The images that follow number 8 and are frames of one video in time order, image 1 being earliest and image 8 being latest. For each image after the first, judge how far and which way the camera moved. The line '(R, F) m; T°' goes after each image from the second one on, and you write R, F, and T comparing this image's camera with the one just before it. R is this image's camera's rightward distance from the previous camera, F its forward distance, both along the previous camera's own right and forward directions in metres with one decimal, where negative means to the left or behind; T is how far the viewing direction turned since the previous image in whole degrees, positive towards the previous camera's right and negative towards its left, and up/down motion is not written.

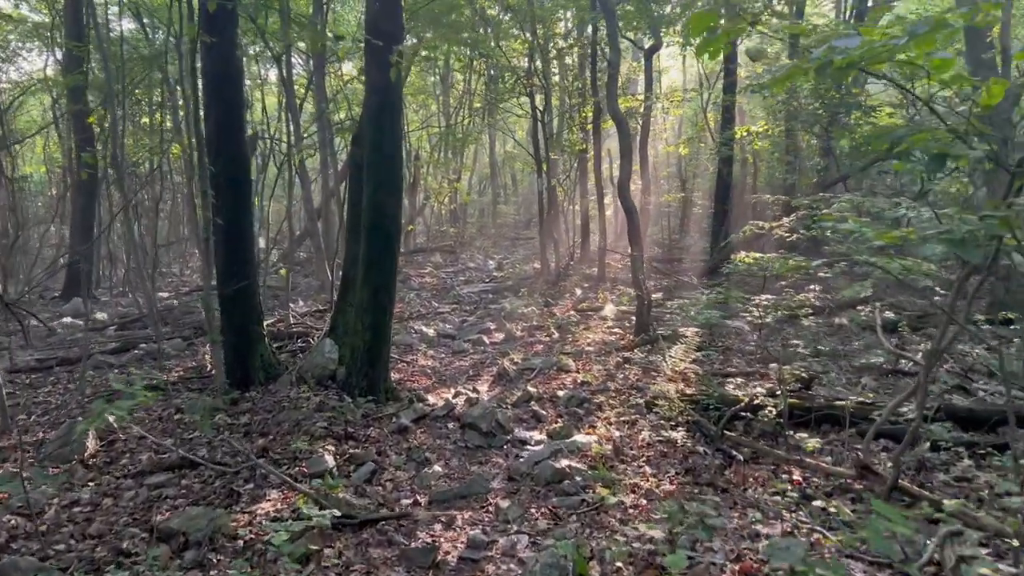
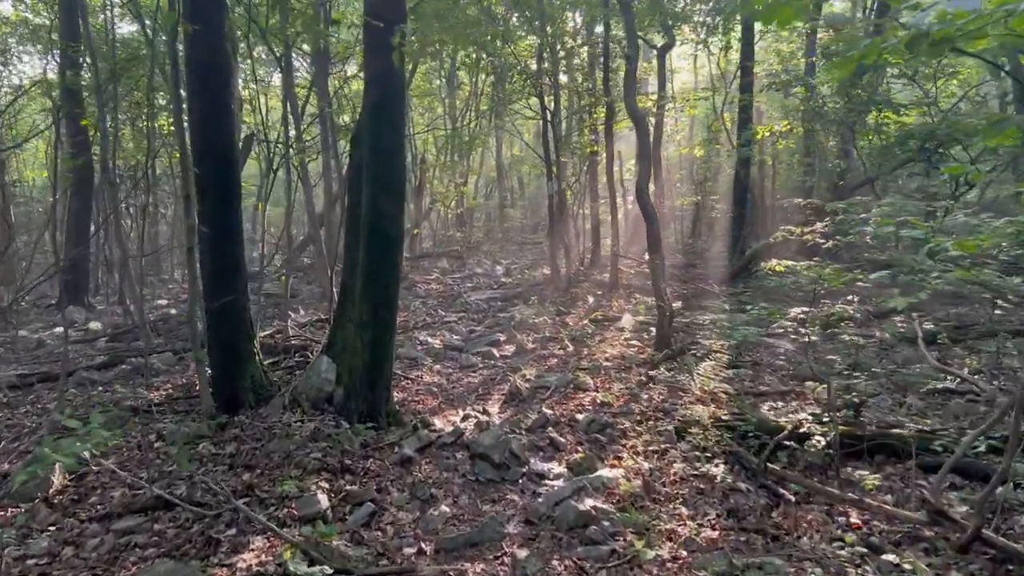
(-0.1, +0.6) m; 0°
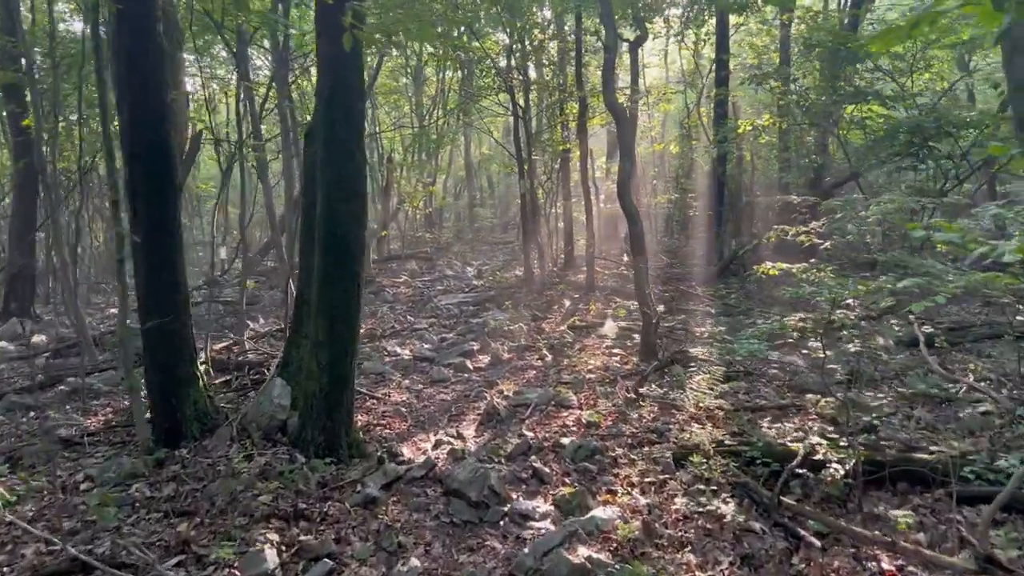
(0.0, +0.6) m; +2°
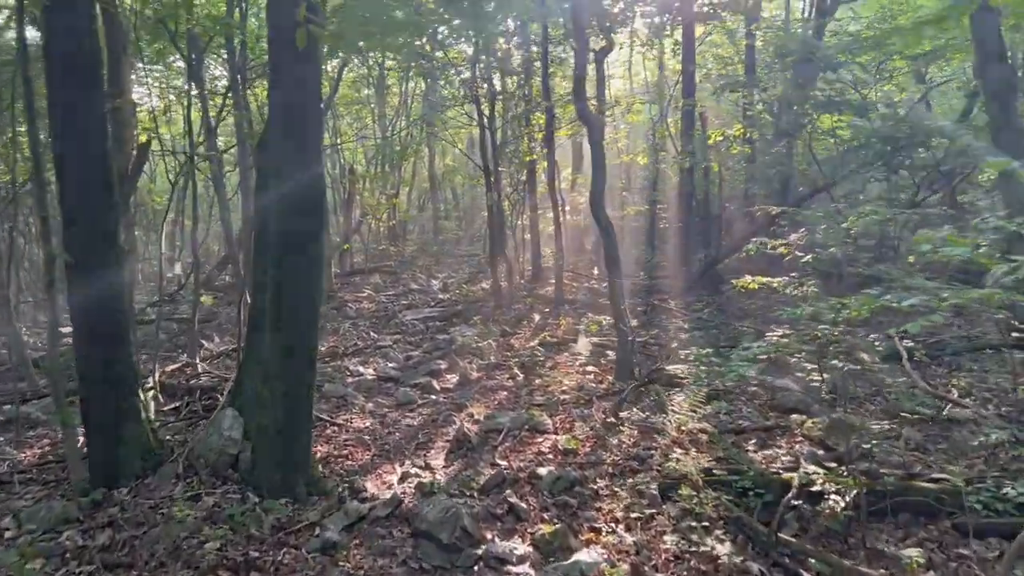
(0.0, +0.4) m; +3°
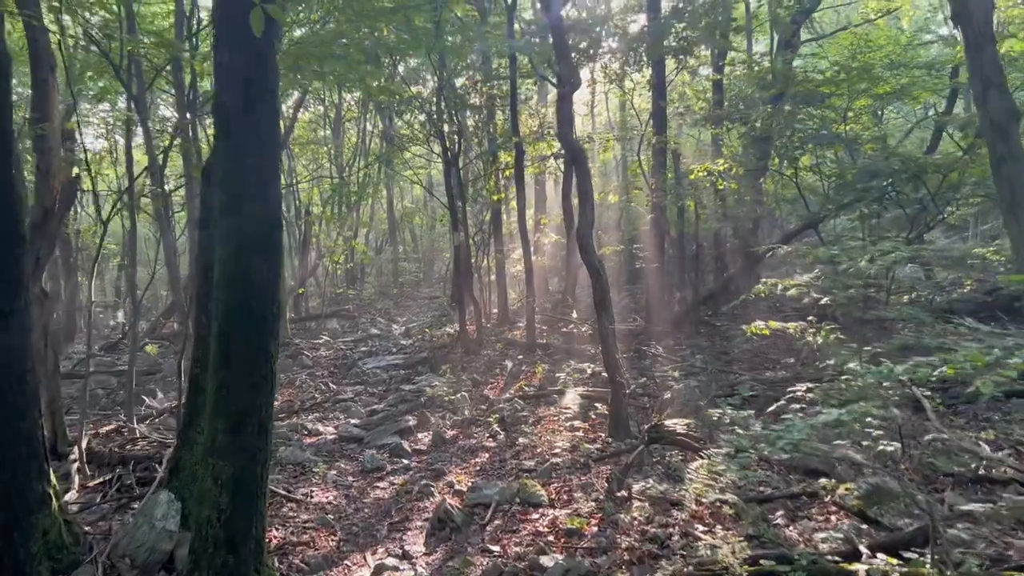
(-0.2, +0.8) m; +3°
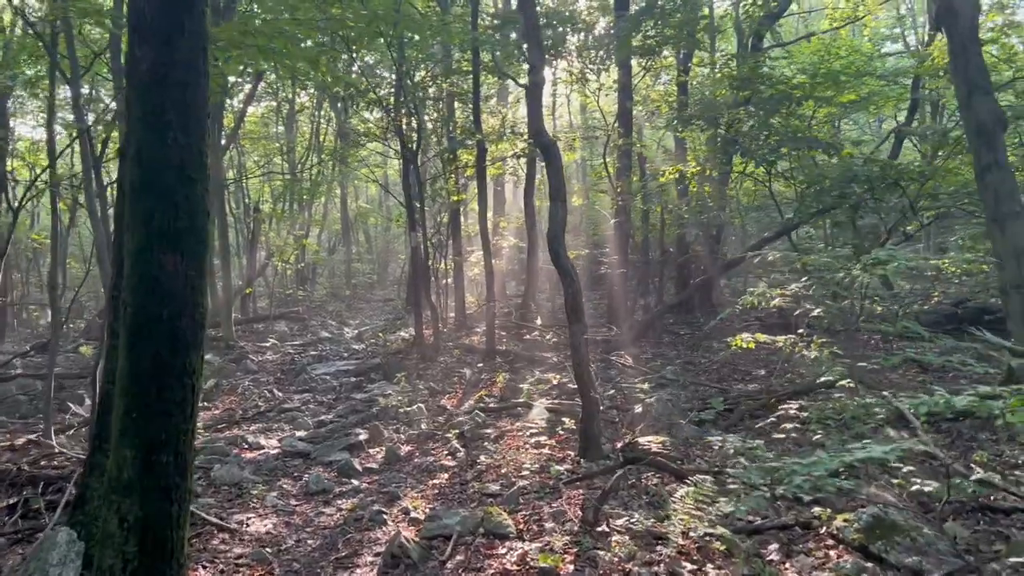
(-0.1, +0.6) m; +3°
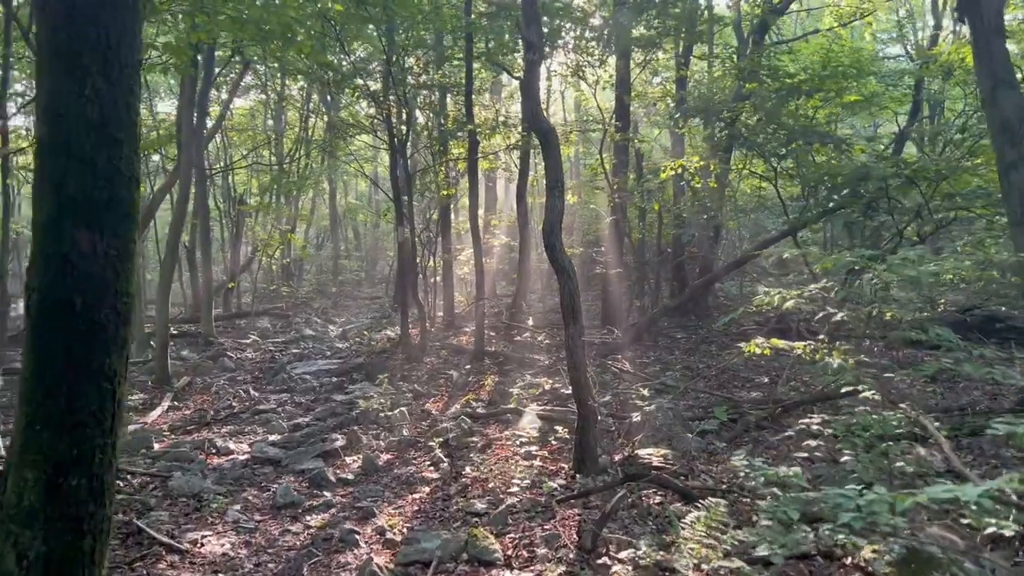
(0.0, +0.5) m; +1°
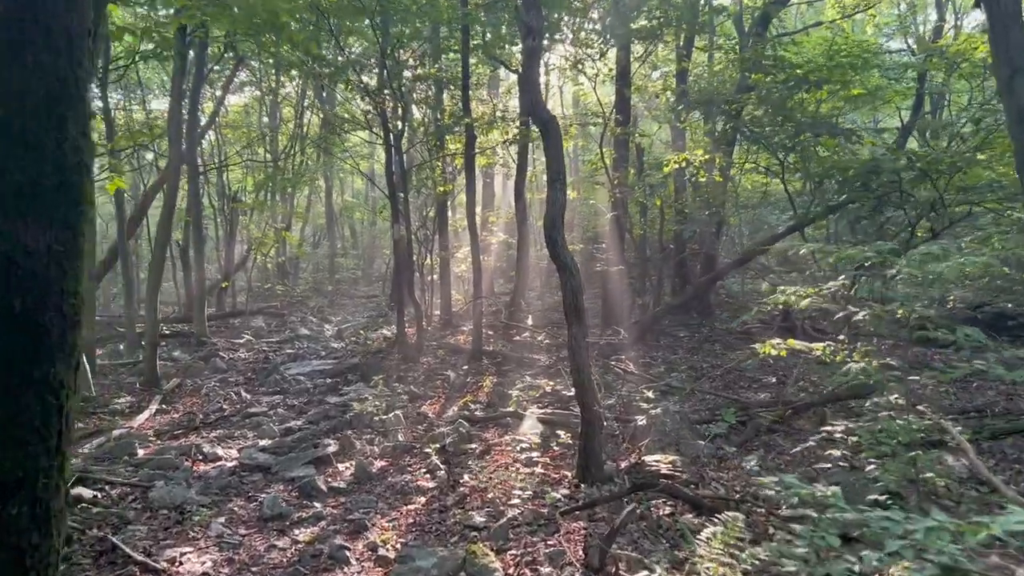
(0.0, +0.3) m; 0°
